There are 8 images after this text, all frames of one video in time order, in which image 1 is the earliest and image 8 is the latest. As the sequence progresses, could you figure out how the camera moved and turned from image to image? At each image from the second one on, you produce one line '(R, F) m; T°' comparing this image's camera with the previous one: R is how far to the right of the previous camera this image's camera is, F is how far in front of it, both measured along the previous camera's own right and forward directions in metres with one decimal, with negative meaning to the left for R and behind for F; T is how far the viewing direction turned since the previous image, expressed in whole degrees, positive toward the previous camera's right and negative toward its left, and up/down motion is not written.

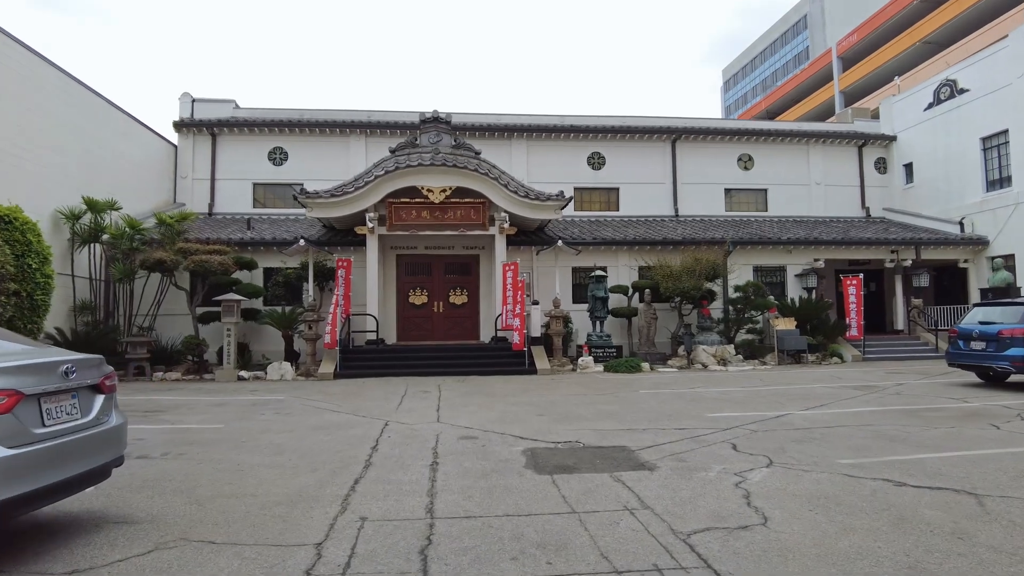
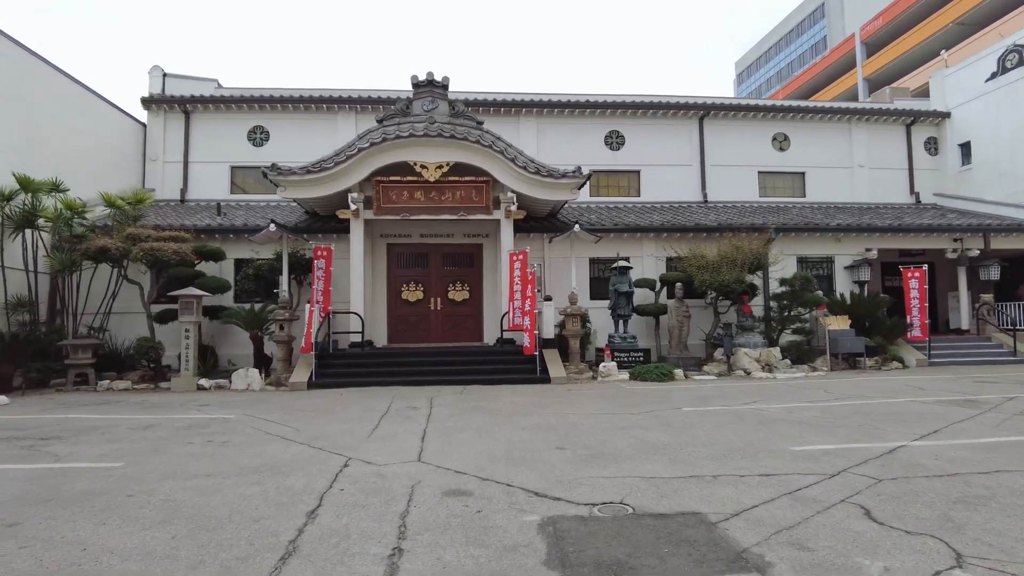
(0.0, +2.2) m; -1°
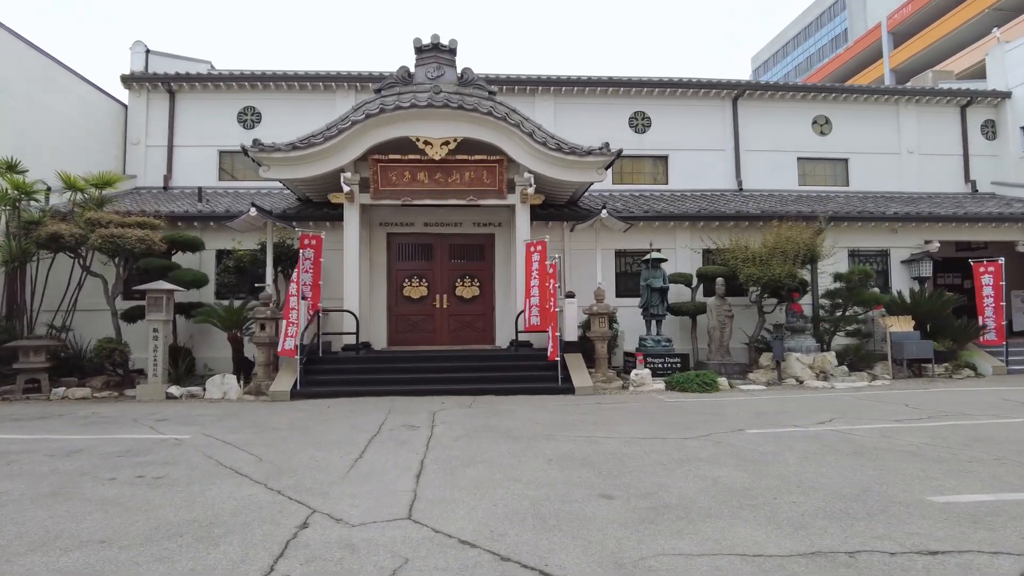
(-0.1, +1.6) m; -1°
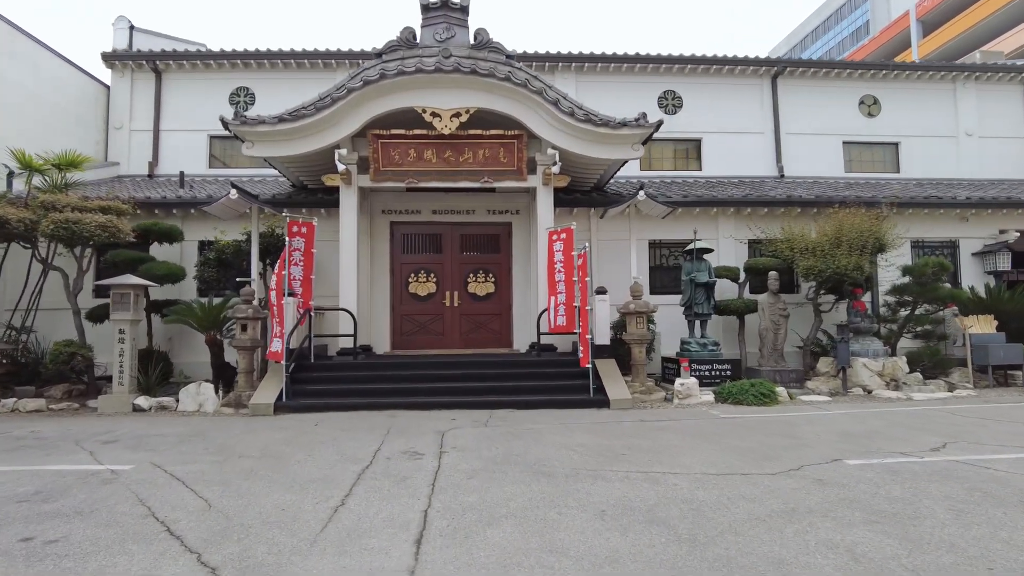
(-0.2, +1.5) m; -1°
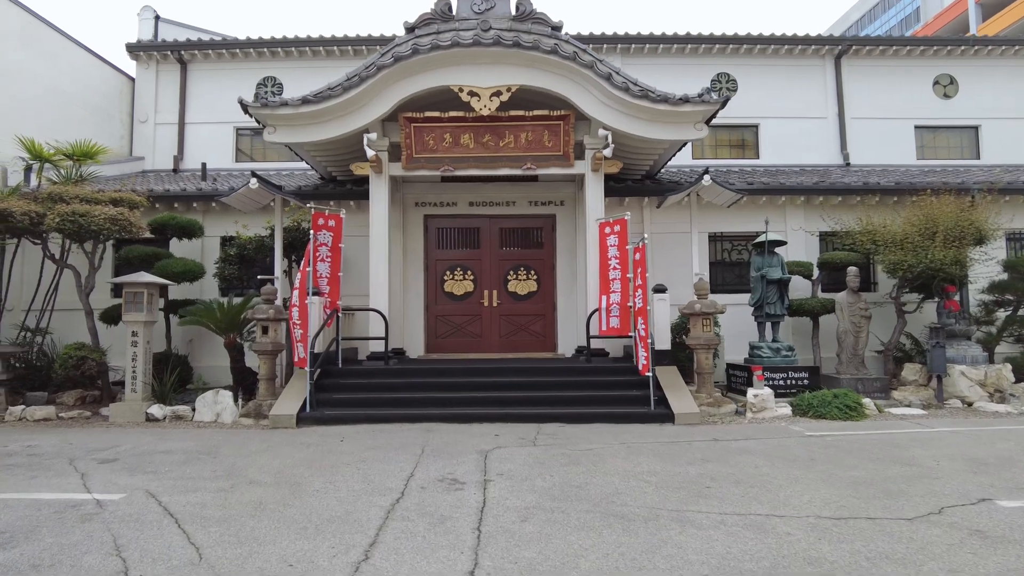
(-0.2, +0.9) m; -3°
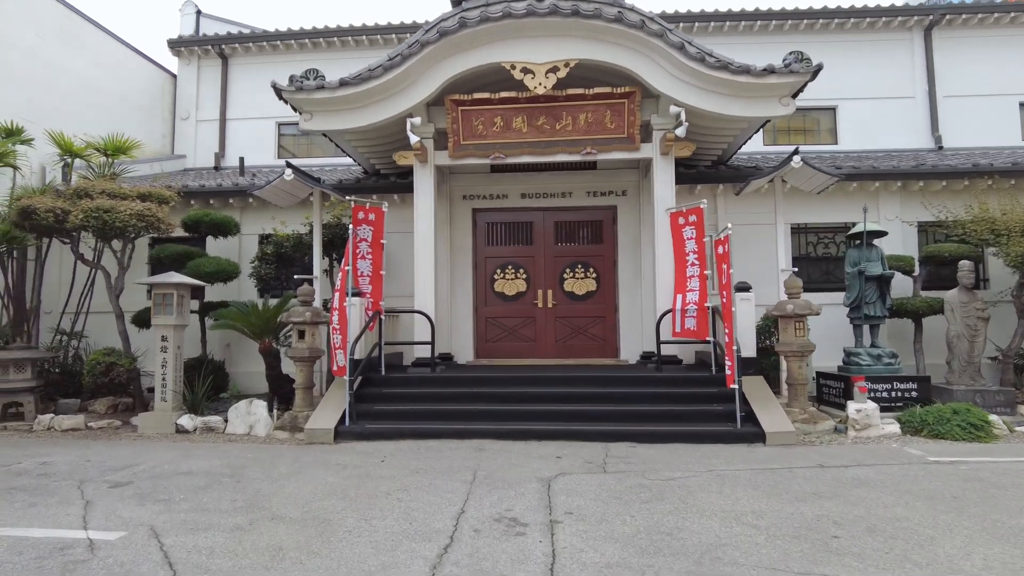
(-0.1, +0.9) m; -4°
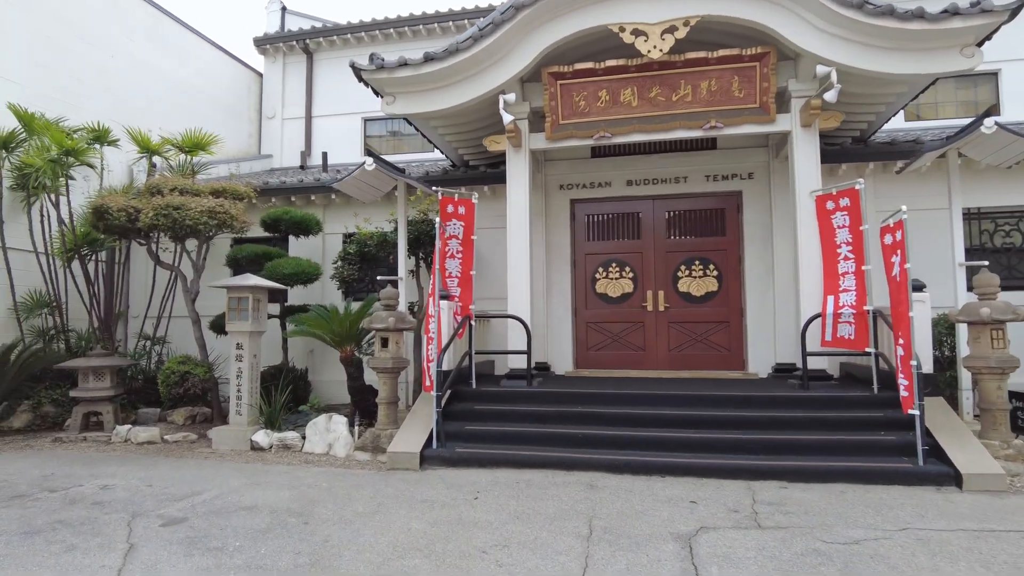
(-0.2, +1.0) m; -7°
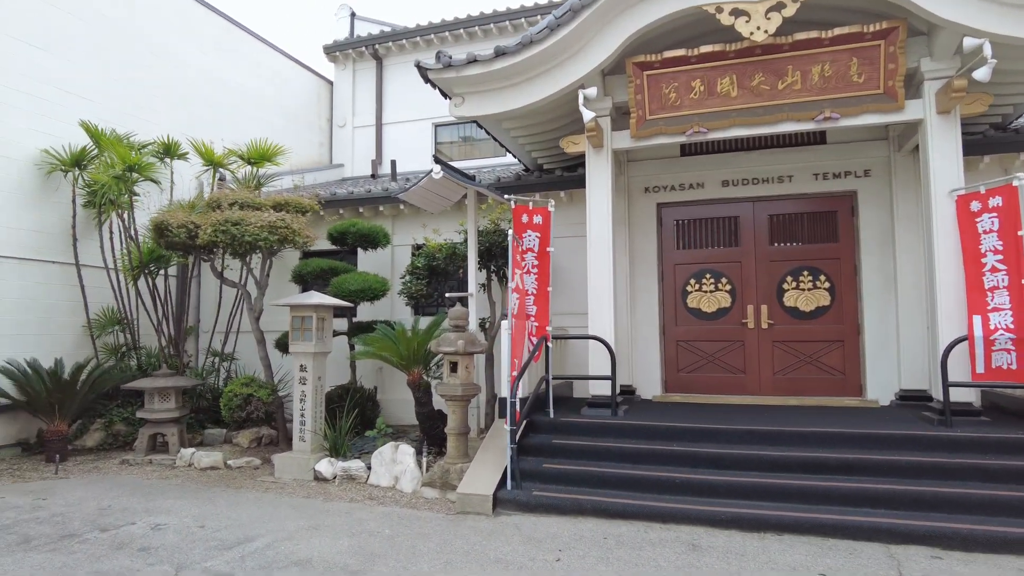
(-0.1, +0.7) m; -6°
